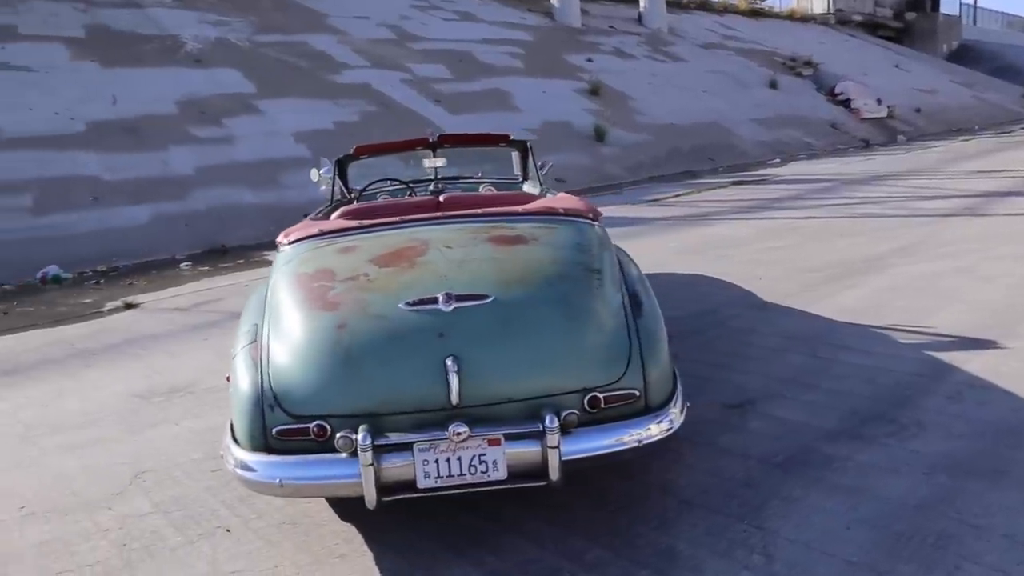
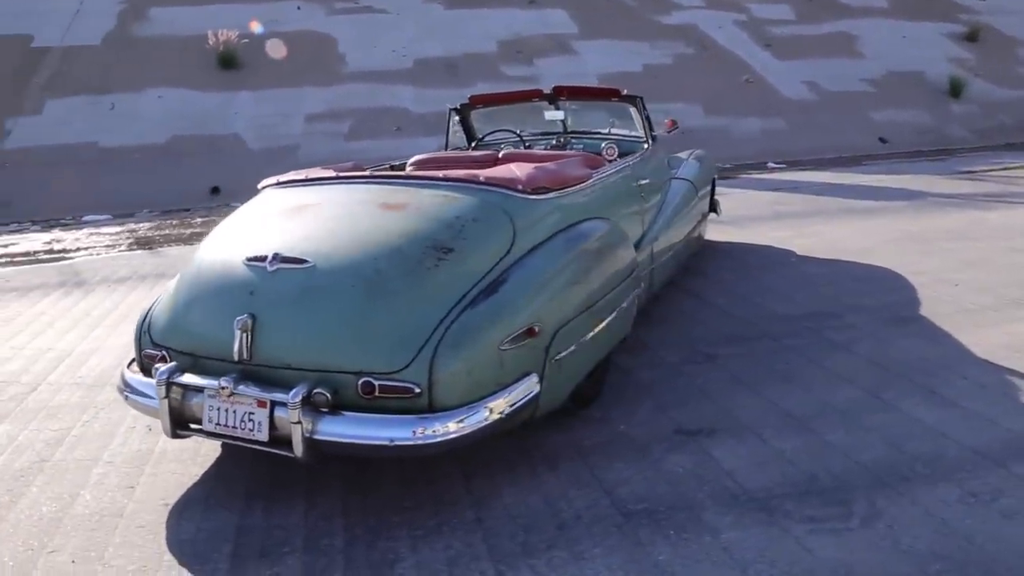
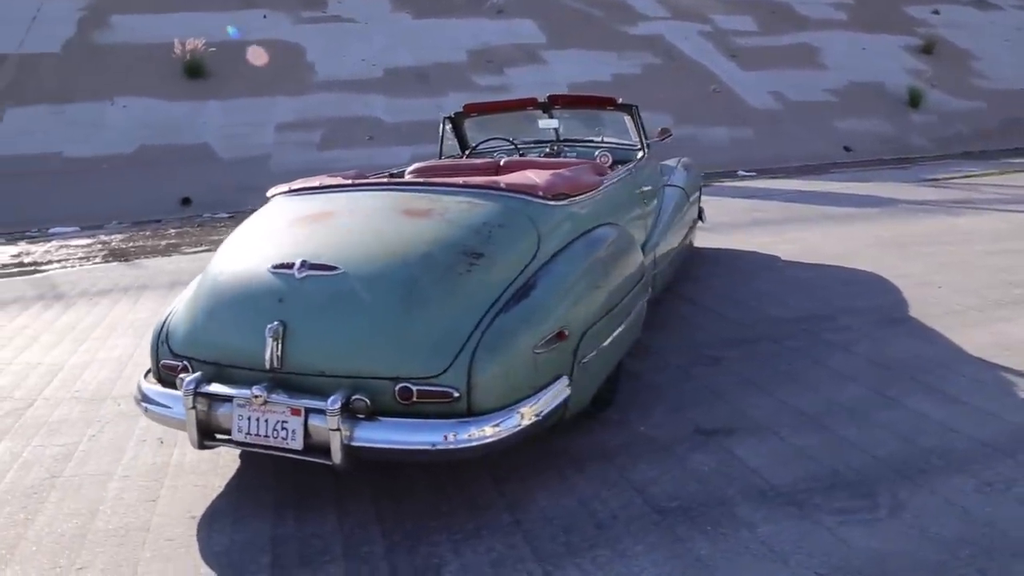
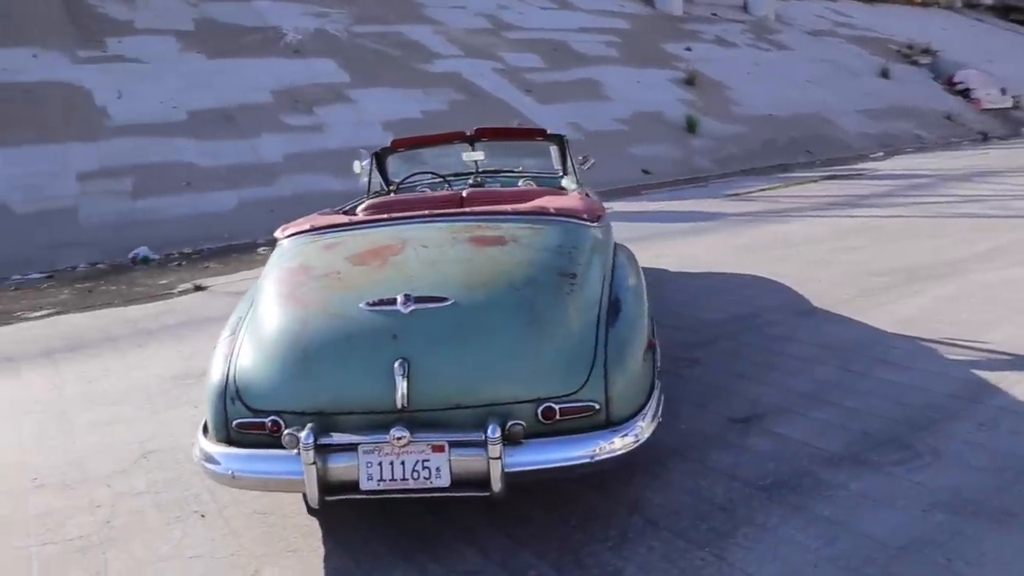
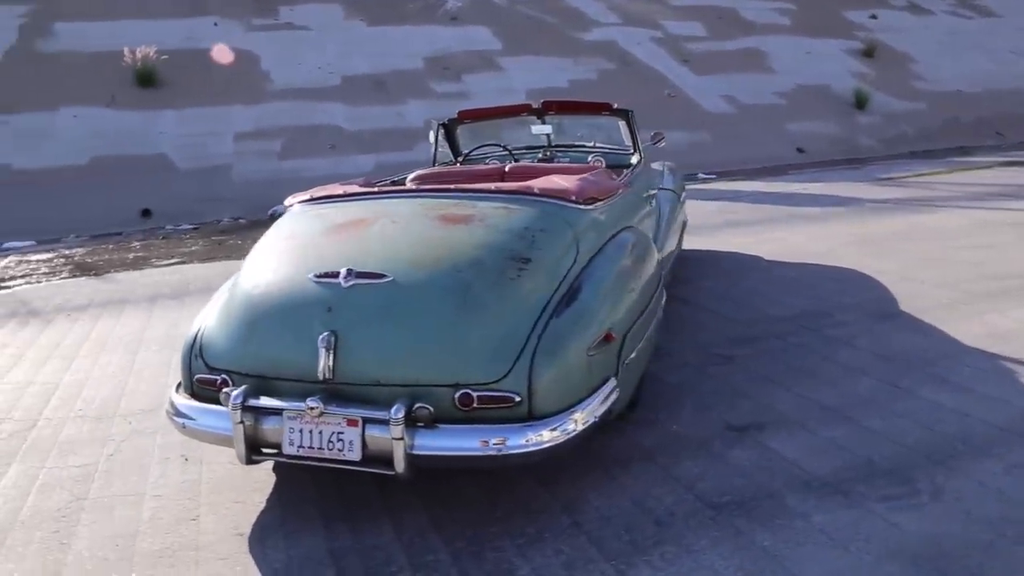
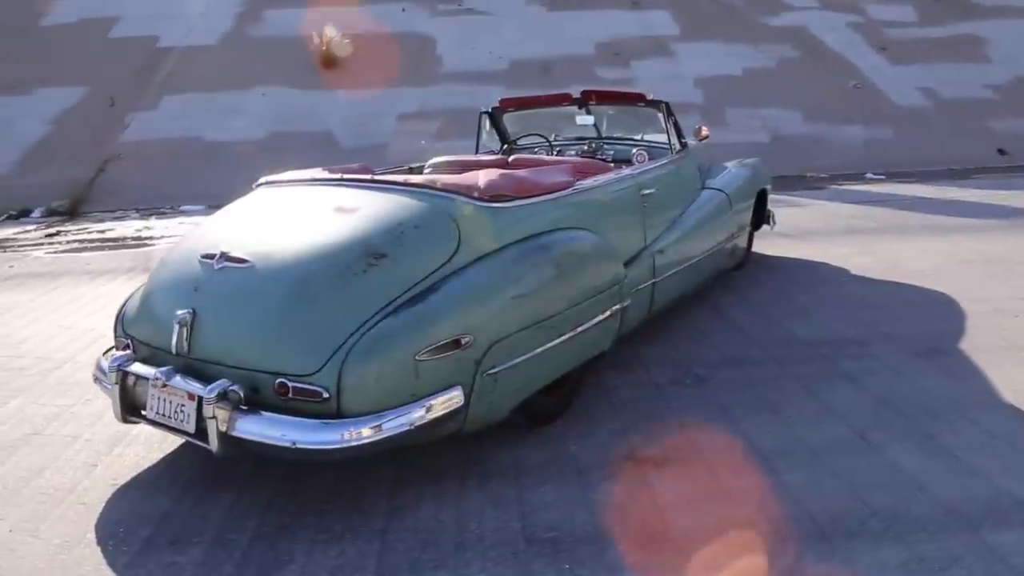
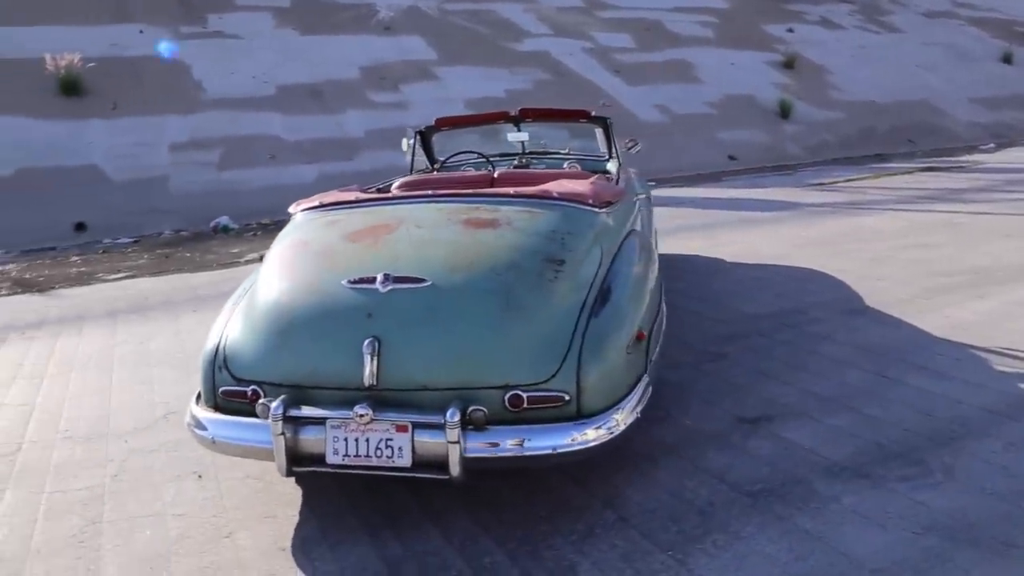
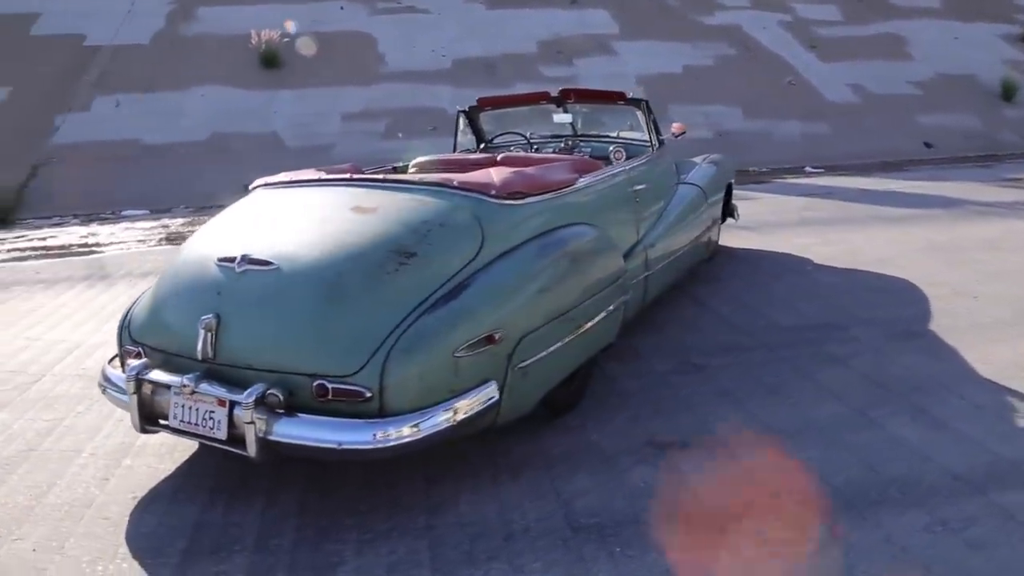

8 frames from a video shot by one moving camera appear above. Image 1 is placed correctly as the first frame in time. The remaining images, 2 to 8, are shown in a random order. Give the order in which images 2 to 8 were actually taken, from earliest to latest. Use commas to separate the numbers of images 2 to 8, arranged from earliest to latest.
4, 7, 5, 3, 2, 8, 6
